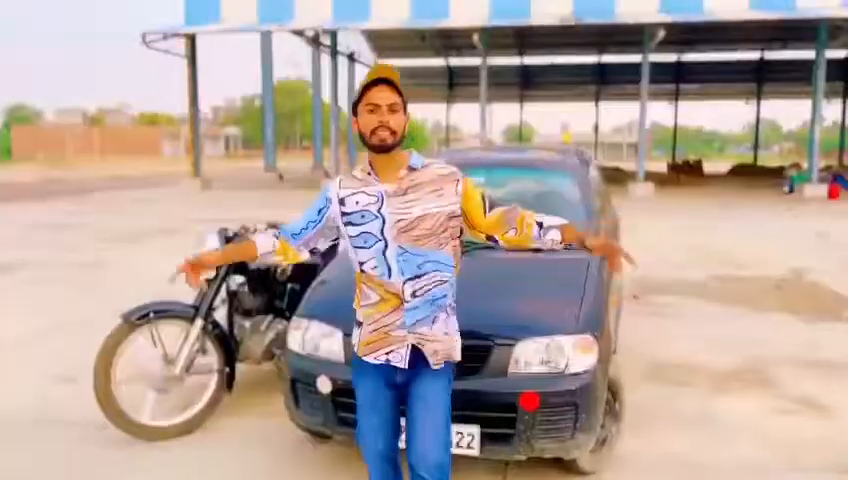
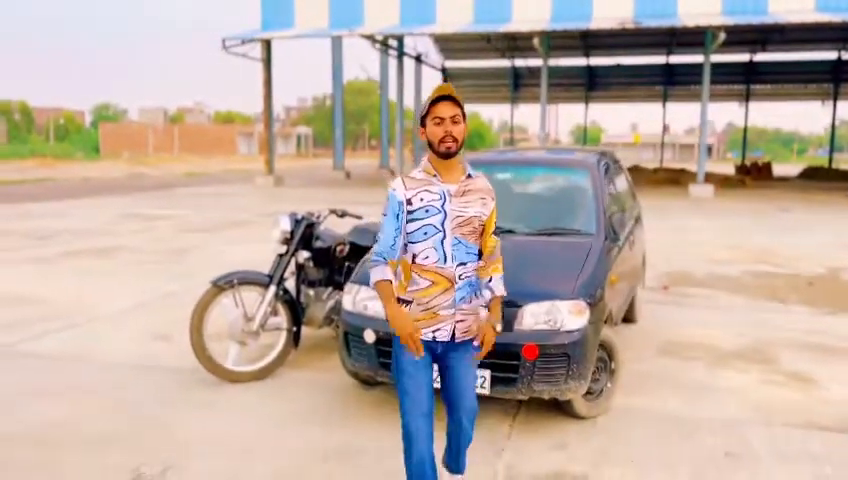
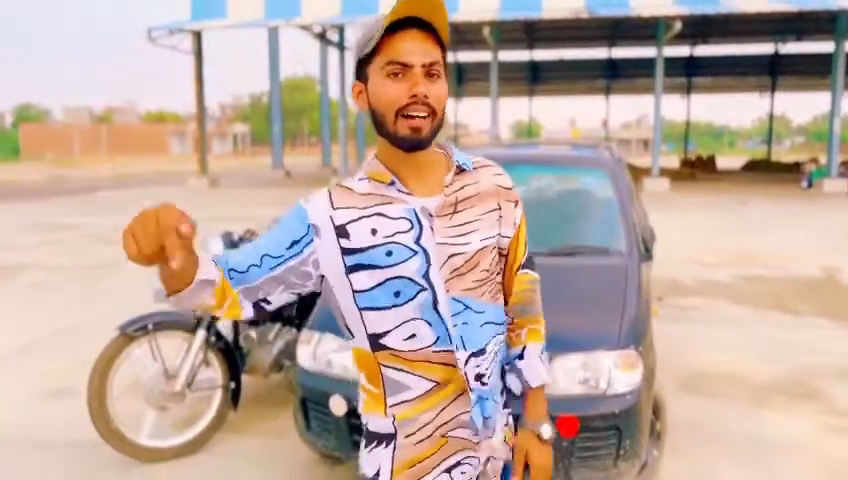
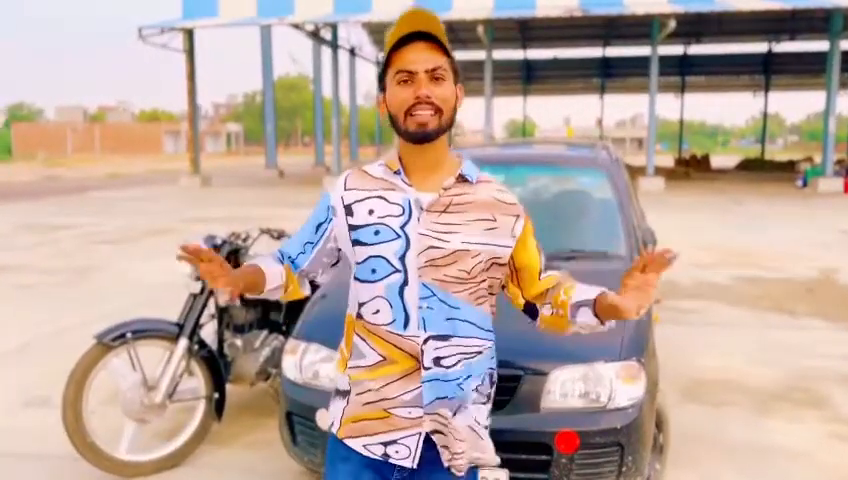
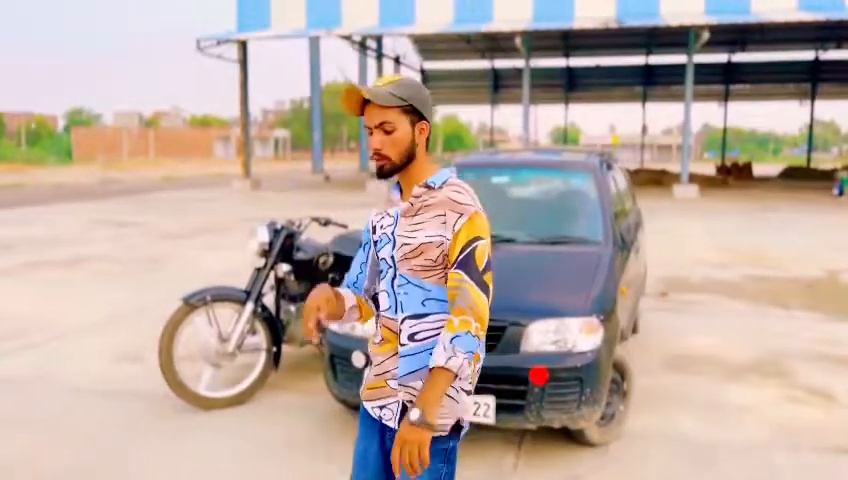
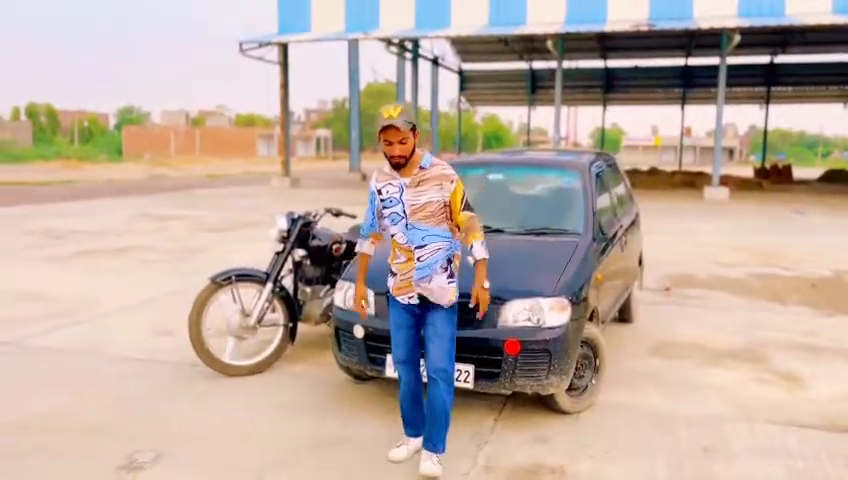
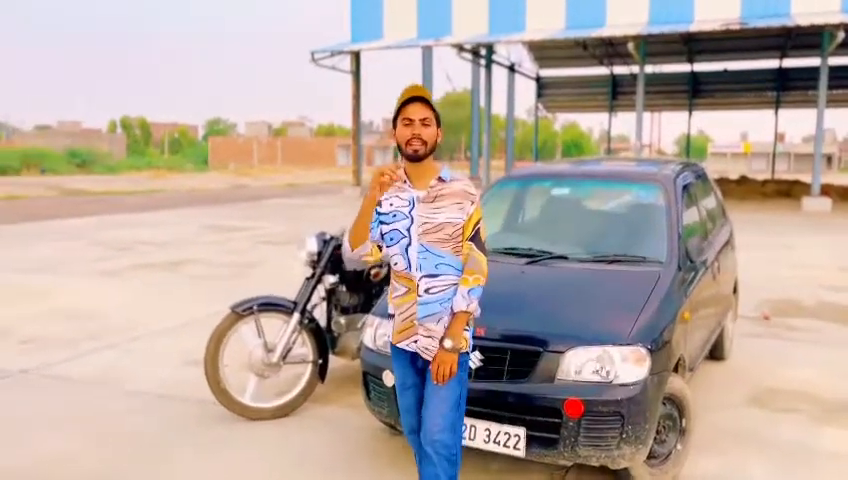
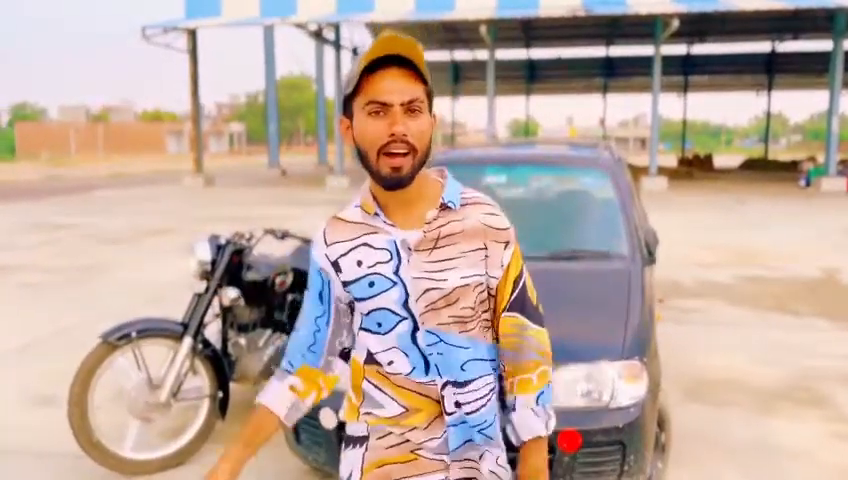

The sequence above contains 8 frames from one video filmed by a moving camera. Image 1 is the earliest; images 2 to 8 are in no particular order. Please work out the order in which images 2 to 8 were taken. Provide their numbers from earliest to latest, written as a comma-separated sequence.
4, 8, 3, 5, 2, 6, 7
